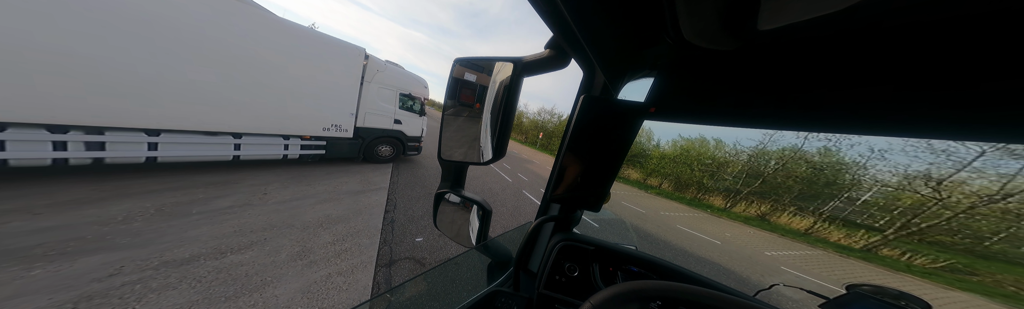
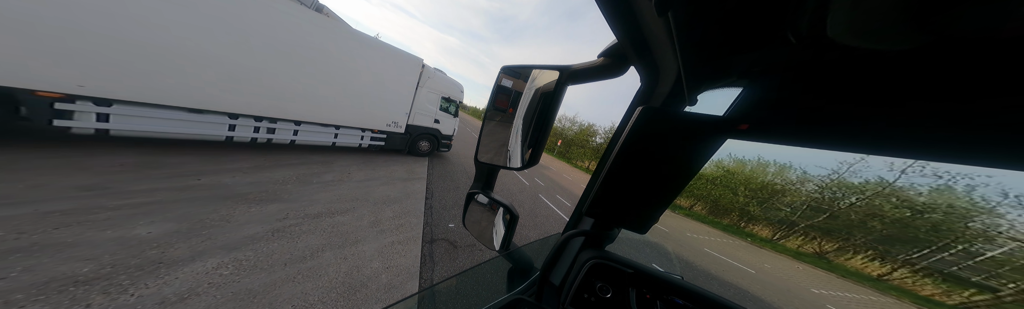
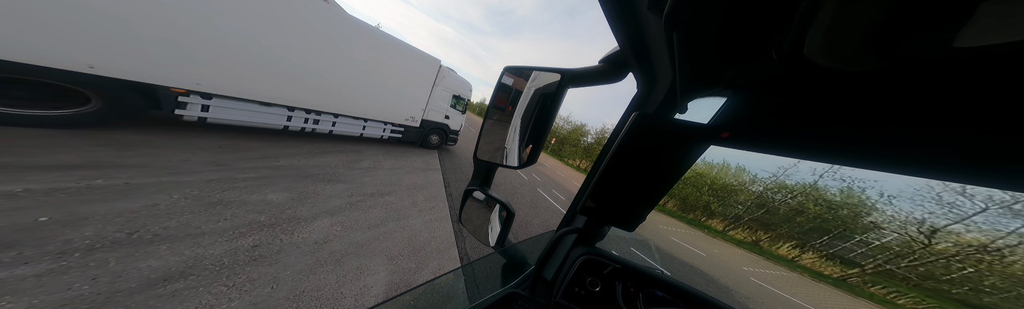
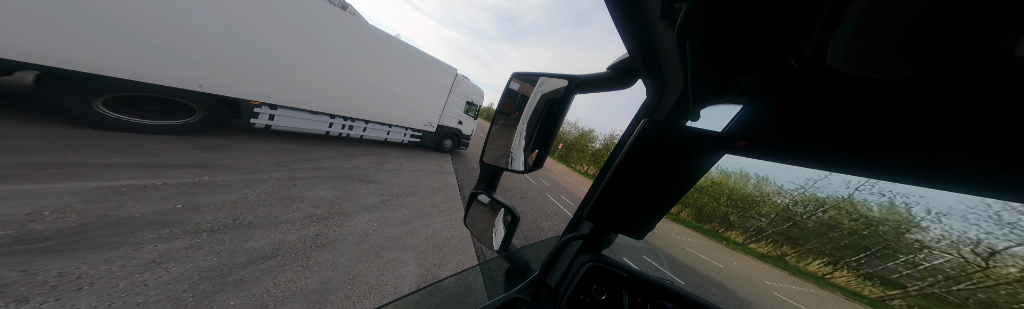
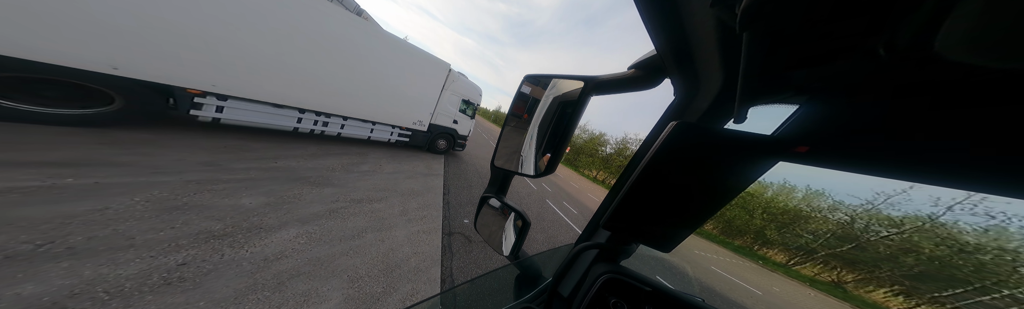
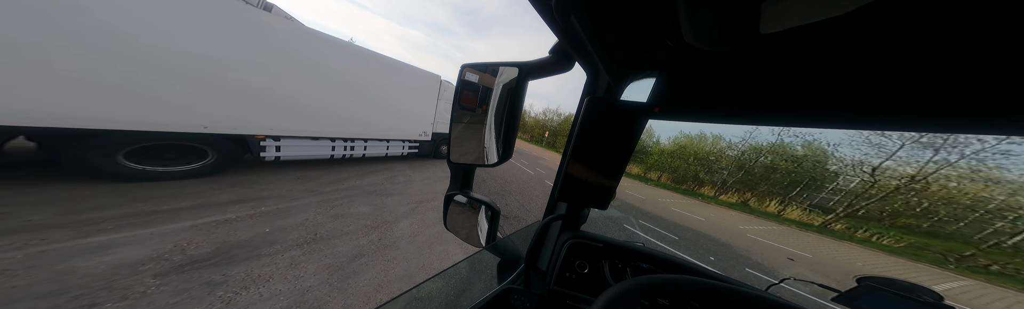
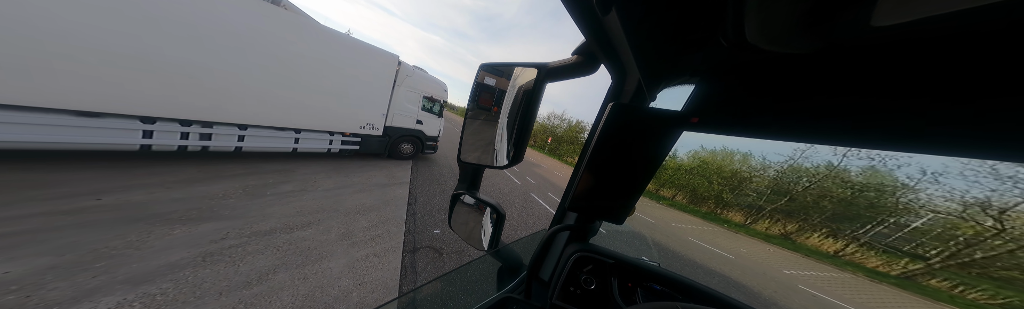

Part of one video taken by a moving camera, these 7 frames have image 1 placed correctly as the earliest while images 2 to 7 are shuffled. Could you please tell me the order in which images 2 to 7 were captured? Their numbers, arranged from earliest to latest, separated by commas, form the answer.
7, 2, 5, 3, 4, 6
